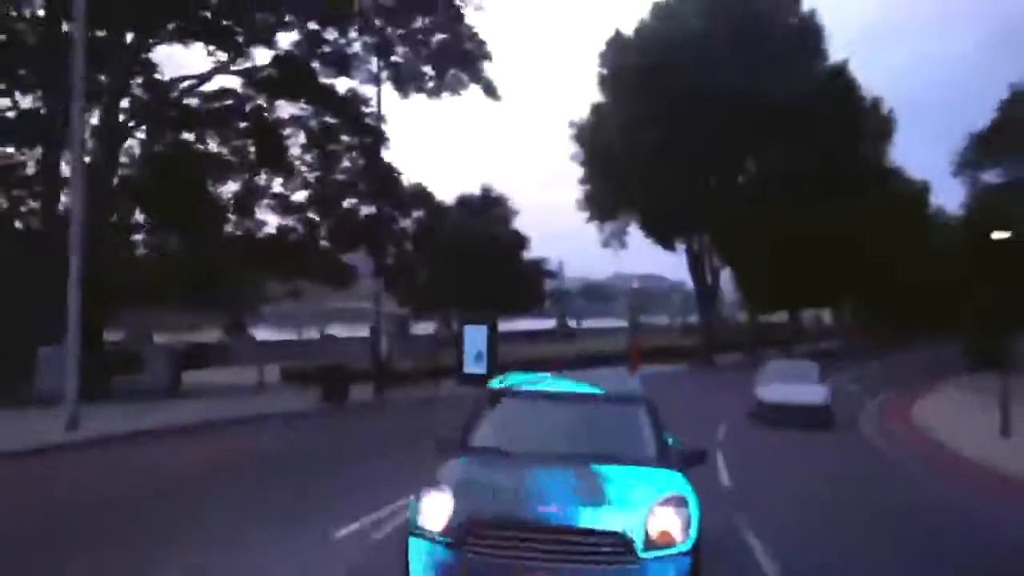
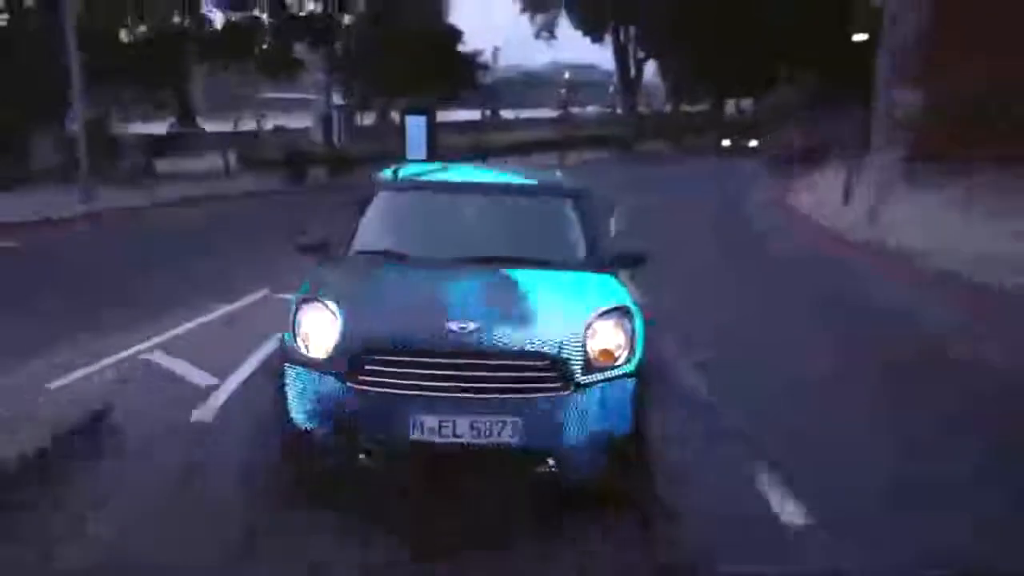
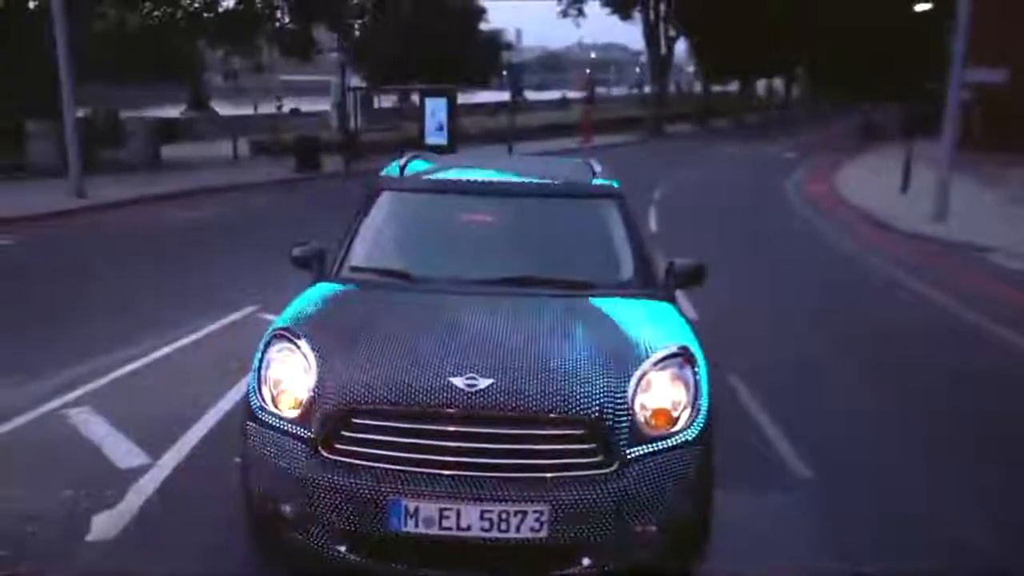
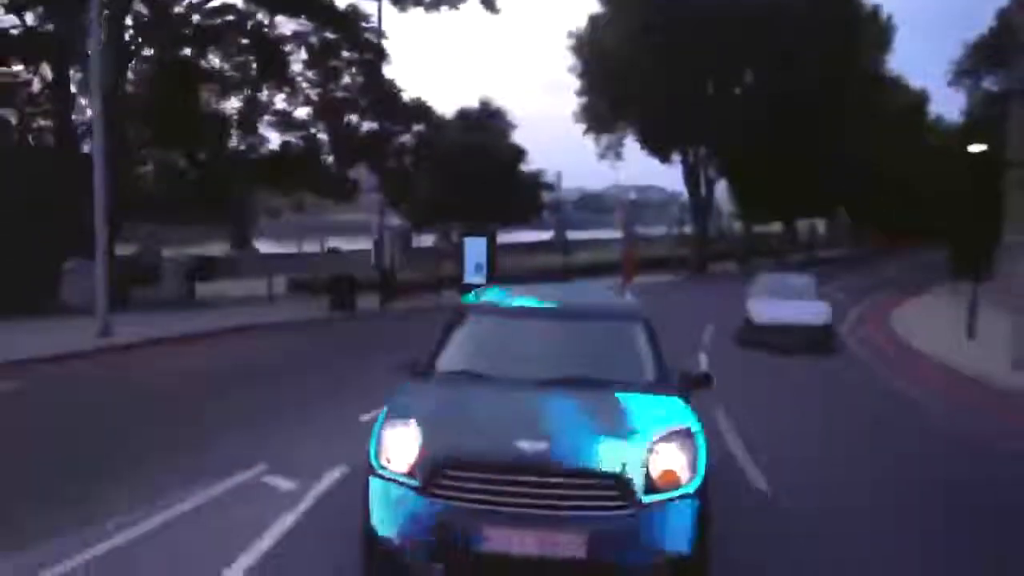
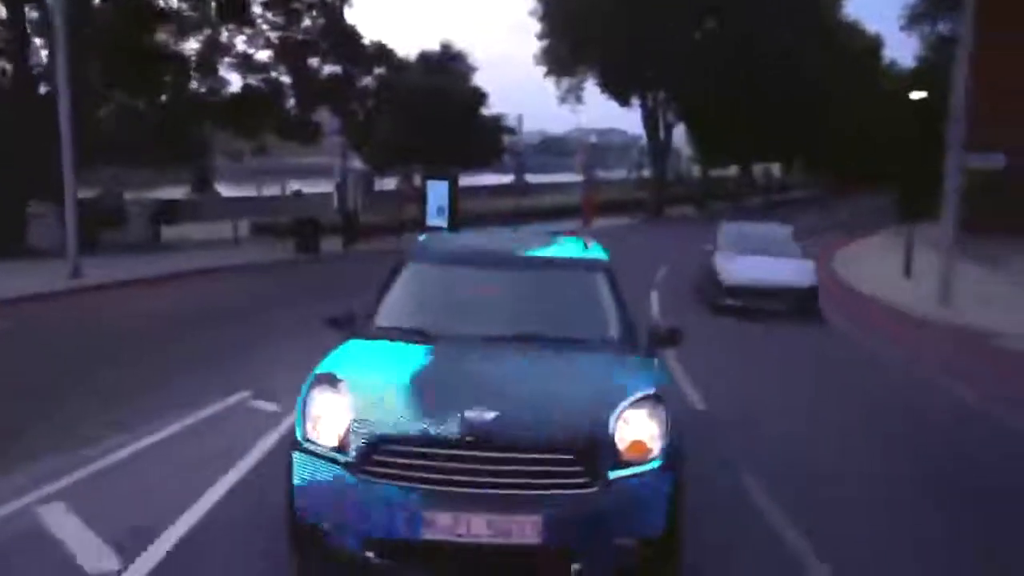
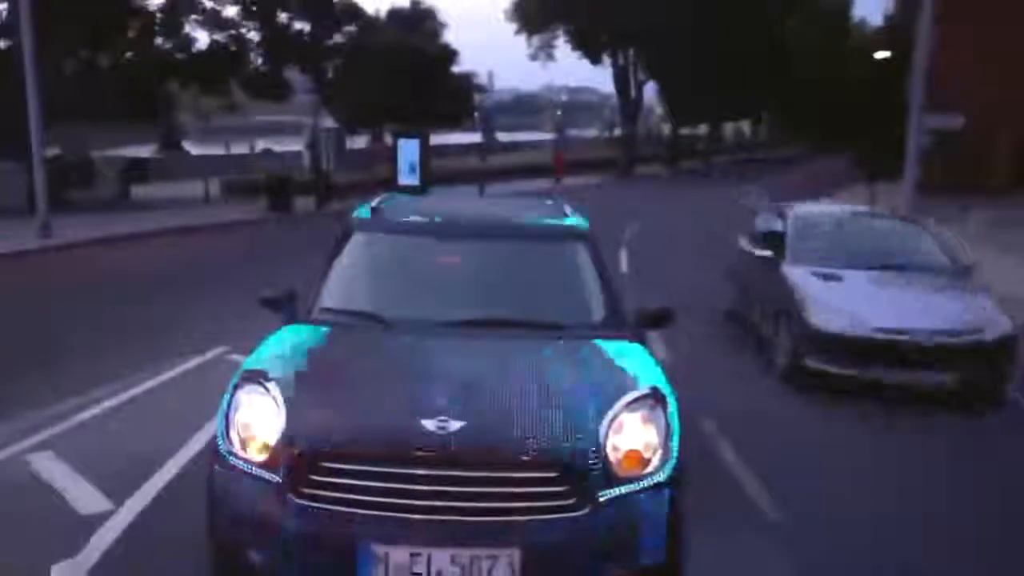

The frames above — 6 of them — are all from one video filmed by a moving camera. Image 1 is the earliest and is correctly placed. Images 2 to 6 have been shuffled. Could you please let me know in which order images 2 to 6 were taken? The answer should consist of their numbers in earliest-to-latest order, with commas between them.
4, 5, 6, 3, 2
